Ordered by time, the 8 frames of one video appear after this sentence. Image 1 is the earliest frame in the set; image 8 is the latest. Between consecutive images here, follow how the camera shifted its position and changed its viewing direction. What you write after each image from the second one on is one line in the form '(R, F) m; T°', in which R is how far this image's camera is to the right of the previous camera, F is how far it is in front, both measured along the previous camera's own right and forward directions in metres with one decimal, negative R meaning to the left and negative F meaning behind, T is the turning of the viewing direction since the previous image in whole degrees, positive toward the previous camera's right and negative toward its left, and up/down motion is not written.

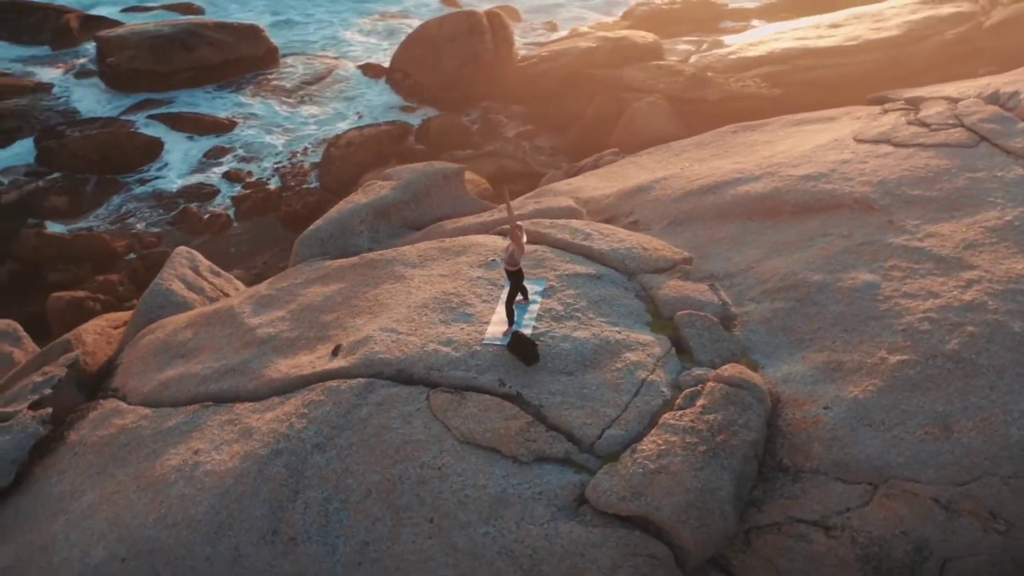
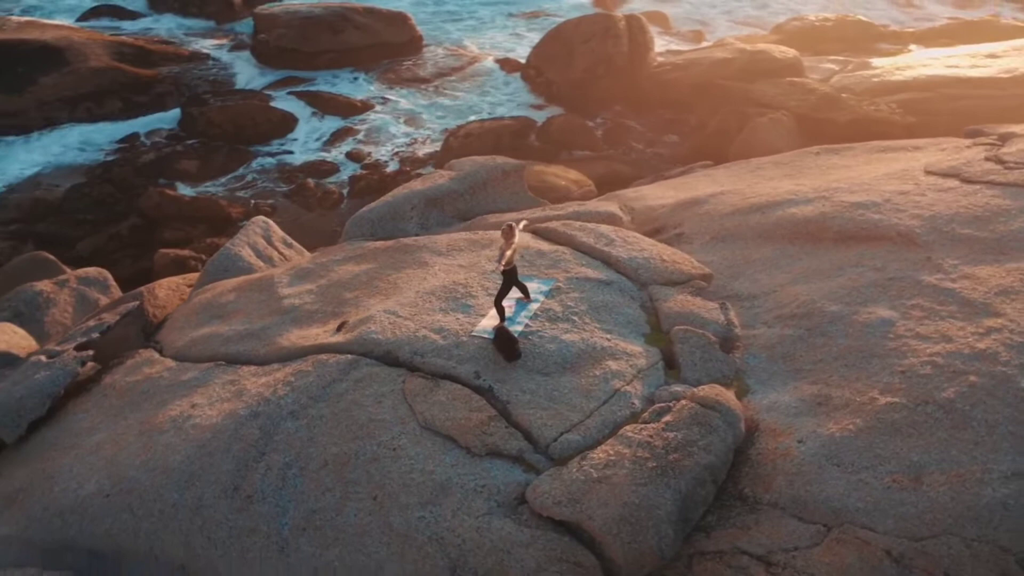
(+1.0, 0.0) m; -9°
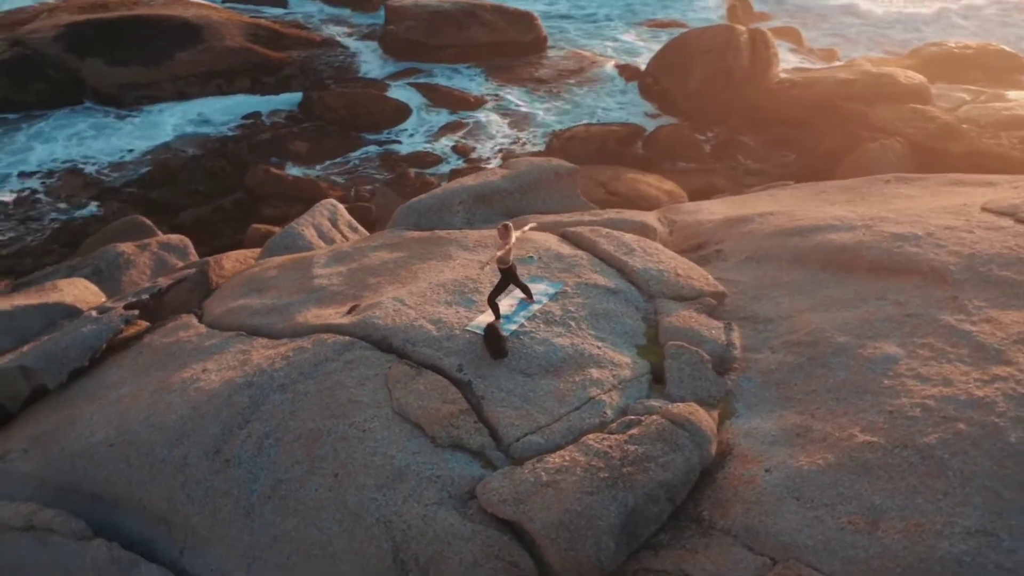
(+0.9, 0.0) m; -8°
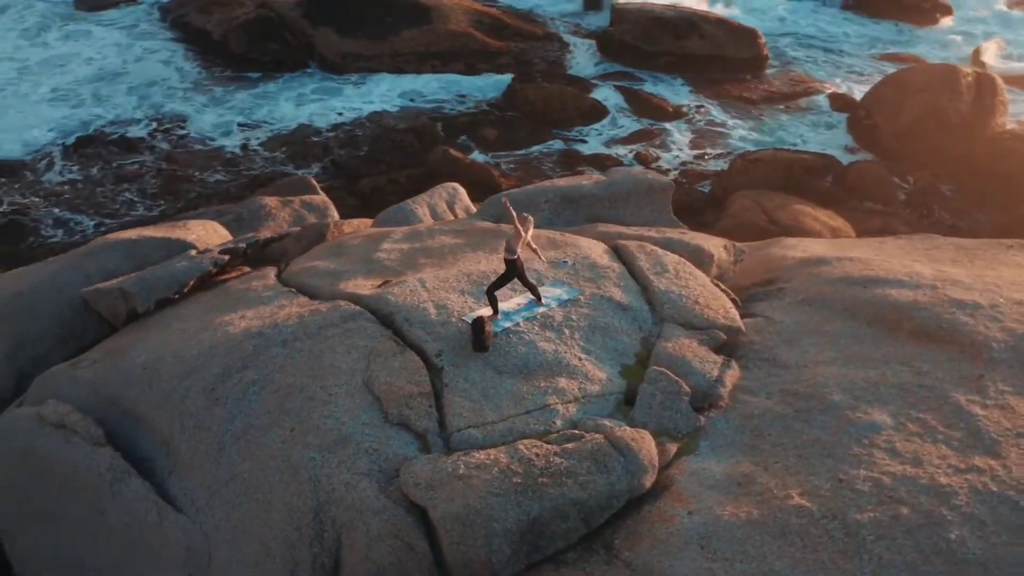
(+1.5, +0.1) m; -14°
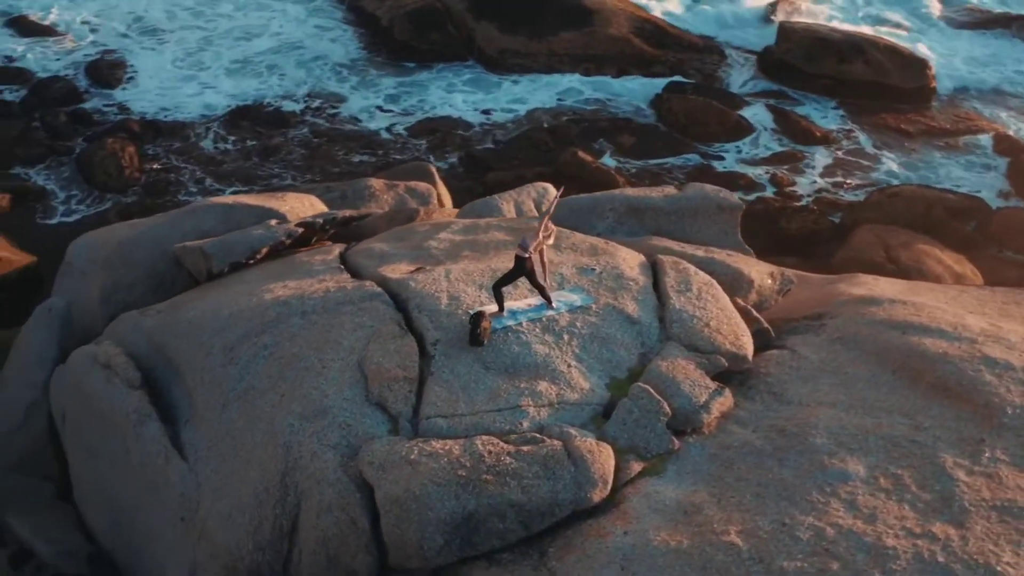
(+1.0, +0.1) m; -10°
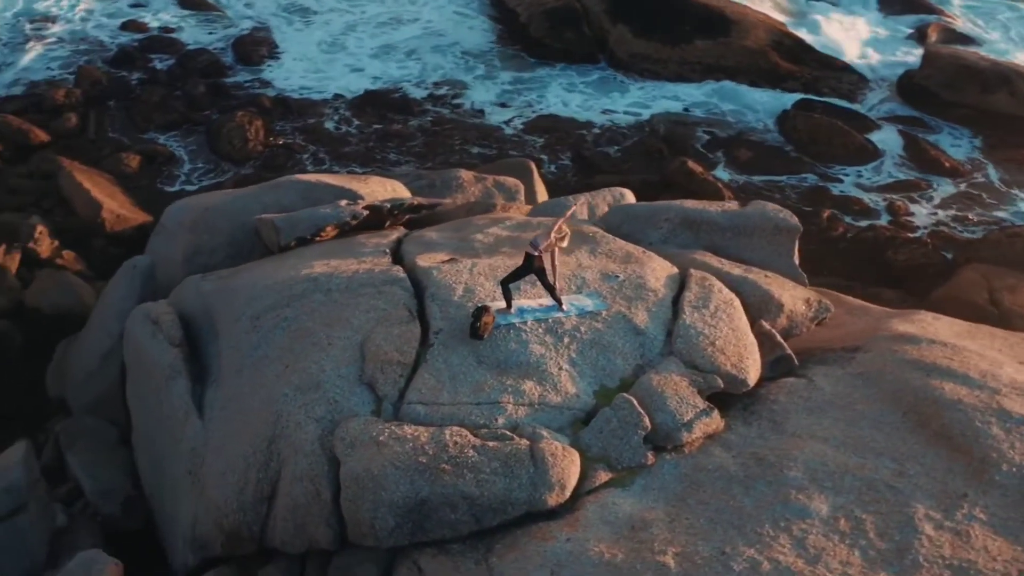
(+0.8, 0.0) m; -9°
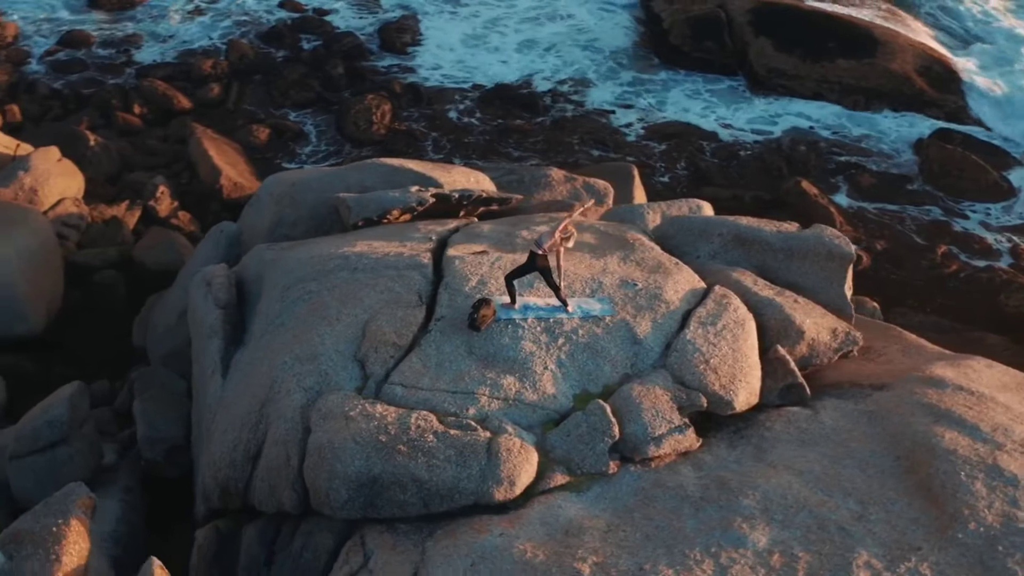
(+0.9, 0.0) m; -9°
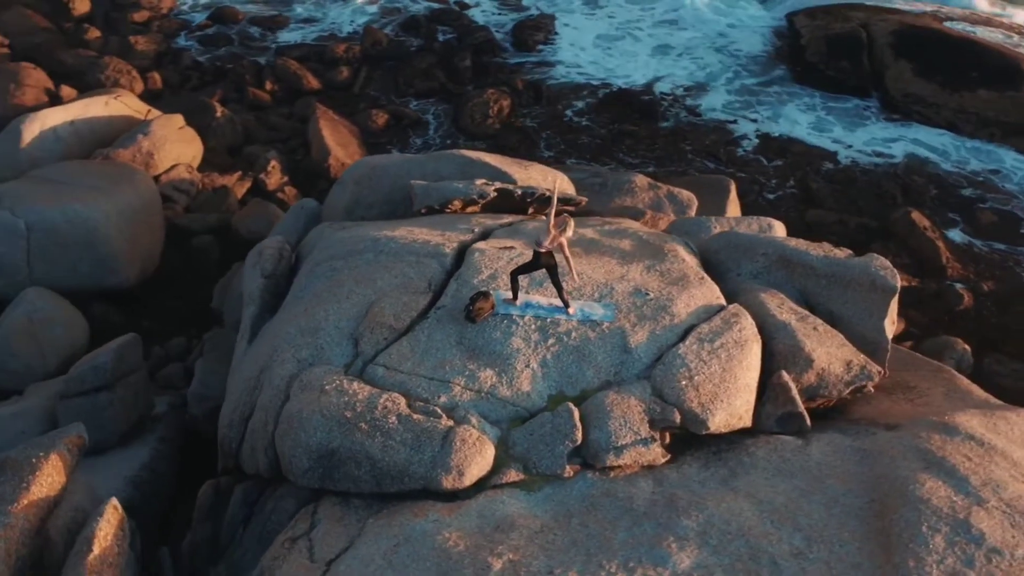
(+0.9, 0.0) m; -9°
